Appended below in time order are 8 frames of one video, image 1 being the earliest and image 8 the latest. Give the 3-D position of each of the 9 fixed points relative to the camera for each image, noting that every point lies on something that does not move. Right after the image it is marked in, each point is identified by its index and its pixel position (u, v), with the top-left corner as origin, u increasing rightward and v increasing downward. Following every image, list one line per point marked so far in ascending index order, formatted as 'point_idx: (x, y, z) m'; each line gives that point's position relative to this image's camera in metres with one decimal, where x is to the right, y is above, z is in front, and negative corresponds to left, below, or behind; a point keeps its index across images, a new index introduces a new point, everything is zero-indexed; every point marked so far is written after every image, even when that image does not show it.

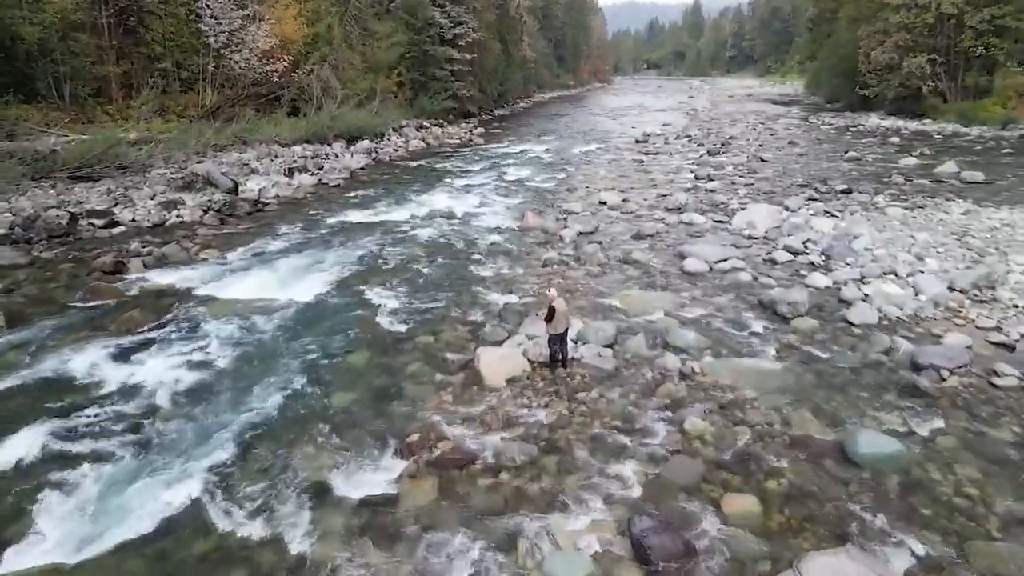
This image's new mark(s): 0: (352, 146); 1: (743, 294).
0: (-4.2, +3.8, +18.6) m
1: (+2.2, -0.1, +6.7) m
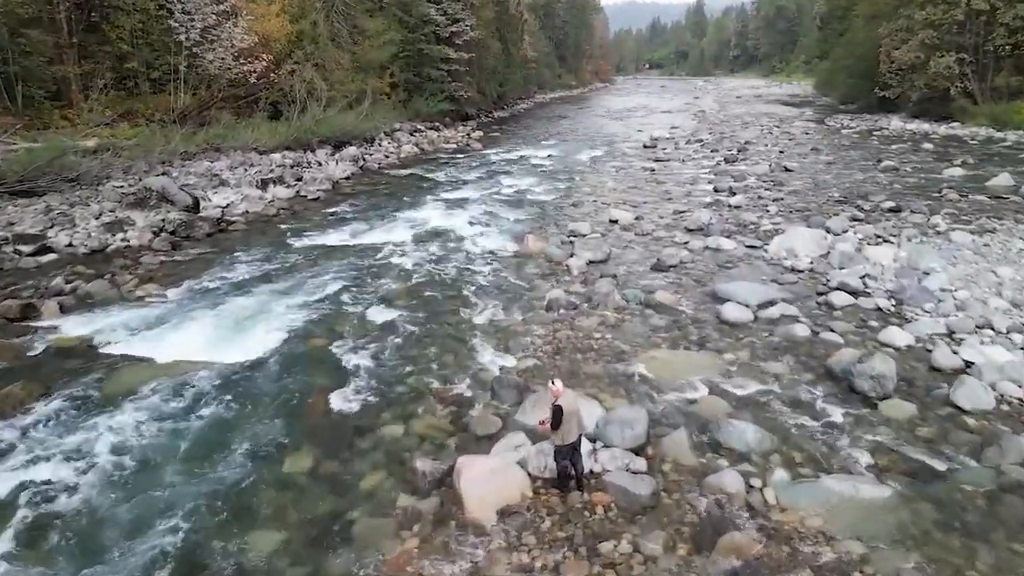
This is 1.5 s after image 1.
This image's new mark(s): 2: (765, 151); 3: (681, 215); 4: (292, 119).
0: (-4.2, +3.3, +17.1) m
1: (+2.2, -0.5, +5.3) m
2: (+6.3, +3.4, +17.7) m
3: (+2.6, +1.1, +11.0) m
4: (-5.4, +4.1, +17.3) m
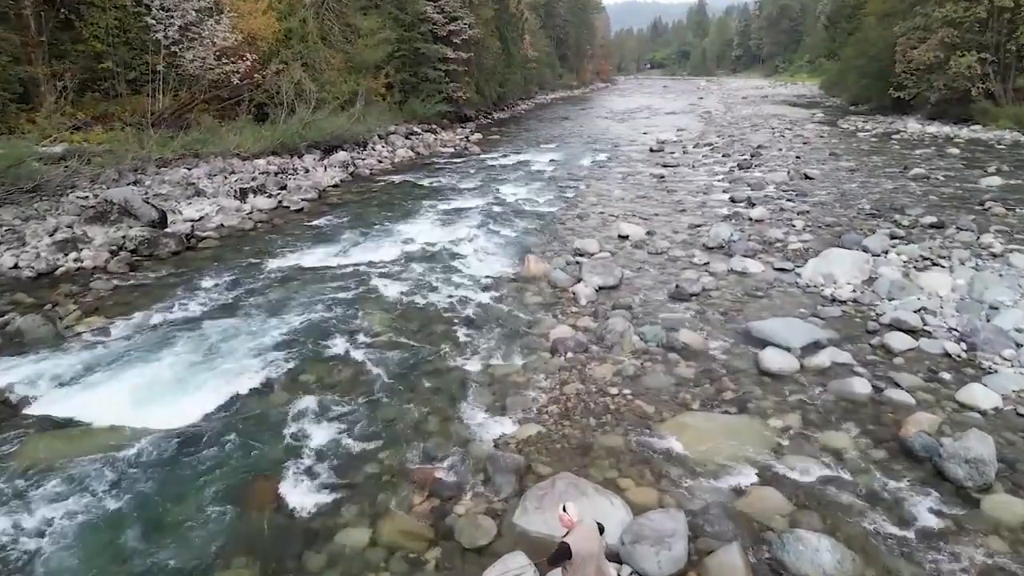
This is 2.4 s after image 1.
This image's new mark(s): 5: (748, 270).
0: (-4.2, +3.0, +16.1) m
1: (+2.2, -0.8, +4.3) m
2: (+6.3, +3.1, +16.7) m
3: (+2.6, +0.8, +10.0) m
4: (-5.4, +3.8, +16.3) m
5: (+2.6, +0.2, +7.7) m
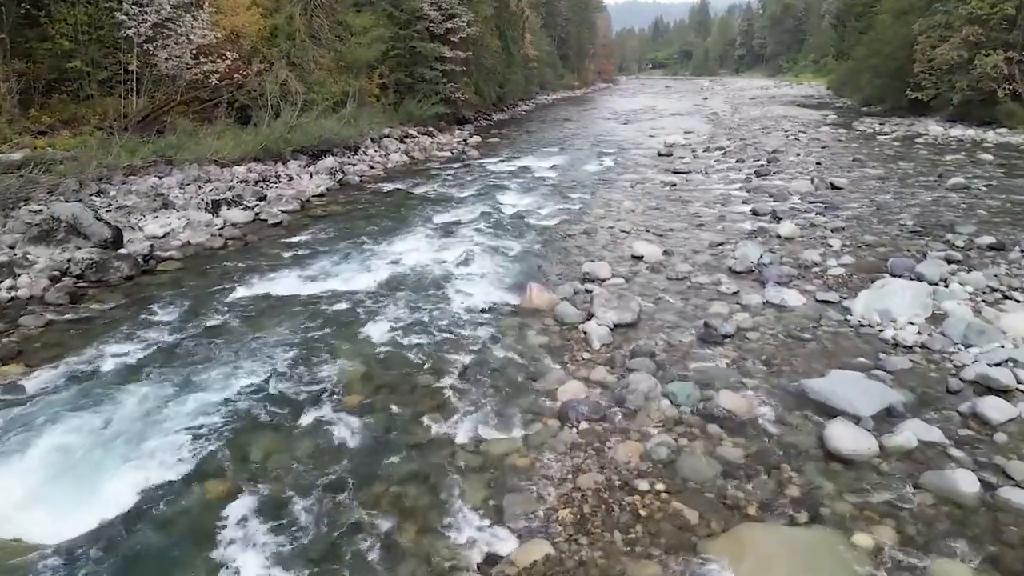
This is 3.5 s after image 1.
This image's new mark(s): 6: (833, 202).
0: (-4.2, +2.7, +15.0) m
1: (+2.2, -1.2, +3.2) m
2: (+6.3, +2.8, +15.6) m
3: (+2.6, +0.5, +8.9) m
4: (-5.4, +3.5, +15.2) m
5: (+2.6, -0.1, +6.6) m
6: (+4.9, +1.3, +10.8) m
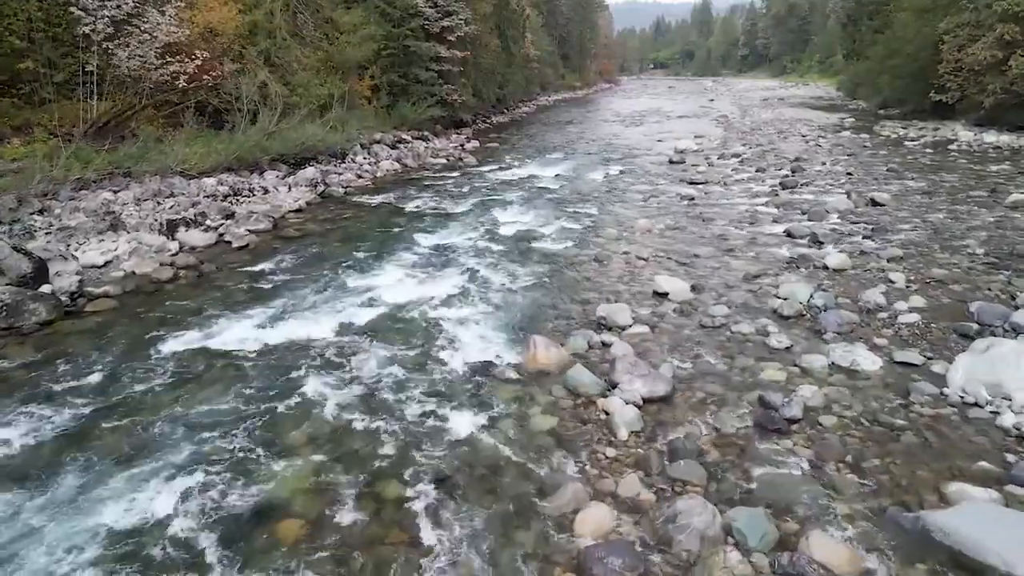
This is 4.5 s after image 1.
0: (-4.2, +2.2, +13.7) m
1: (+2.2, -1.6, +1.8) m
2: (+6.3, +2.4, +14.2) m
3: (+2.6, +0.1, +7.5) m
4: (-5.4, +3.1, +13.8) m
5: (+2.6, -0.6, +5.2) m
6: (+4.9, +0.9, +9.5) m
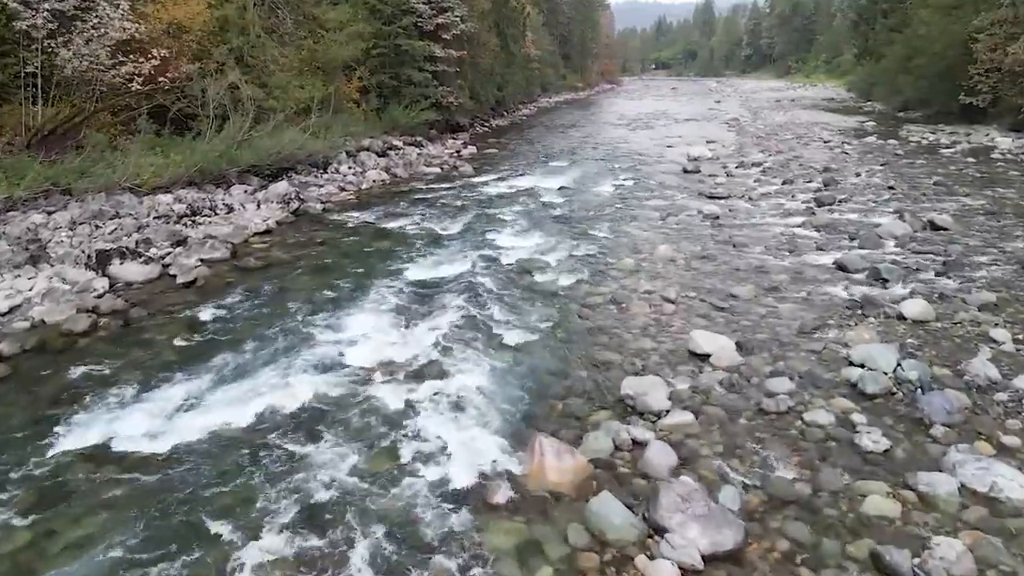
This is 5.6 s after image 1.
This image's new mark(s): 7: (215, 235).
0: (-4.2, +1.7, +12.1) m
1: (+2.2, -2.1, +0.3) m
2: (+6.3, +1.9, +12.7) m
3: (+2.6, -0.4, +6.0) m
4: (-5.4, +2.6, +12.3) m
5: (+2.6, -1.1, +3.7) m
6: (+4.9, +0.4, +7.9) m
7: (-3.9, +0.7, +9.4) m
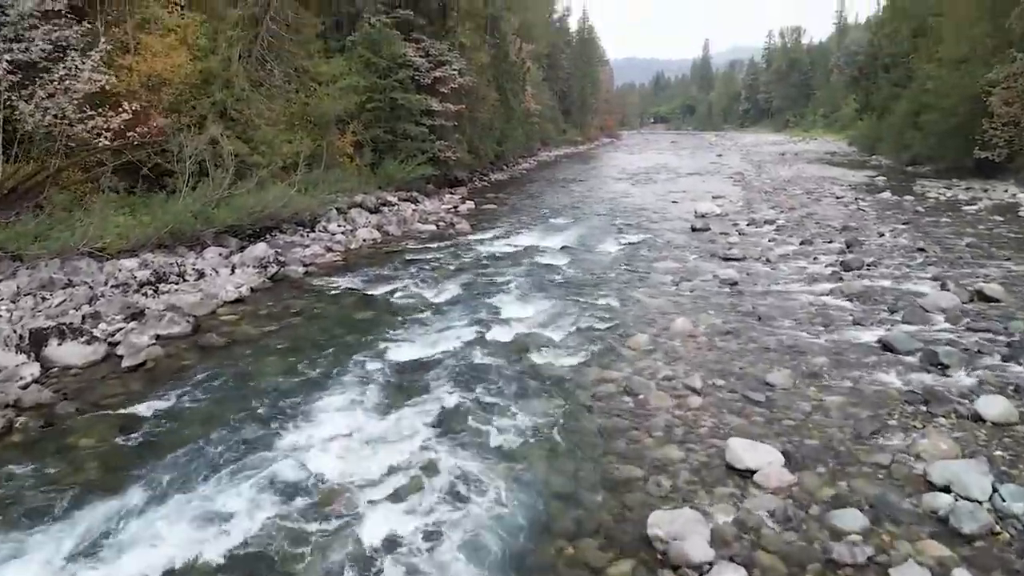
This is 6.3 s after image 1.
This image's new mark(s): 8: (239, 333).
0: (-4.2, +0.6, +11.2) m
1: (+2.1, -2.4, -0.9) m
2: (+6.3, +0.7, +11.7) m
3: (+2.6, -1.1, +4.9) m
4: (-5.4, +1.4, +11.4) m
5: (+2.5, -1.6, +2.6) m
6: (+4.9, -0.4, +6.9) m
7: (-4.0, -0.2, +8.4) m
8: (-3.1, -0.5, +8.0) m
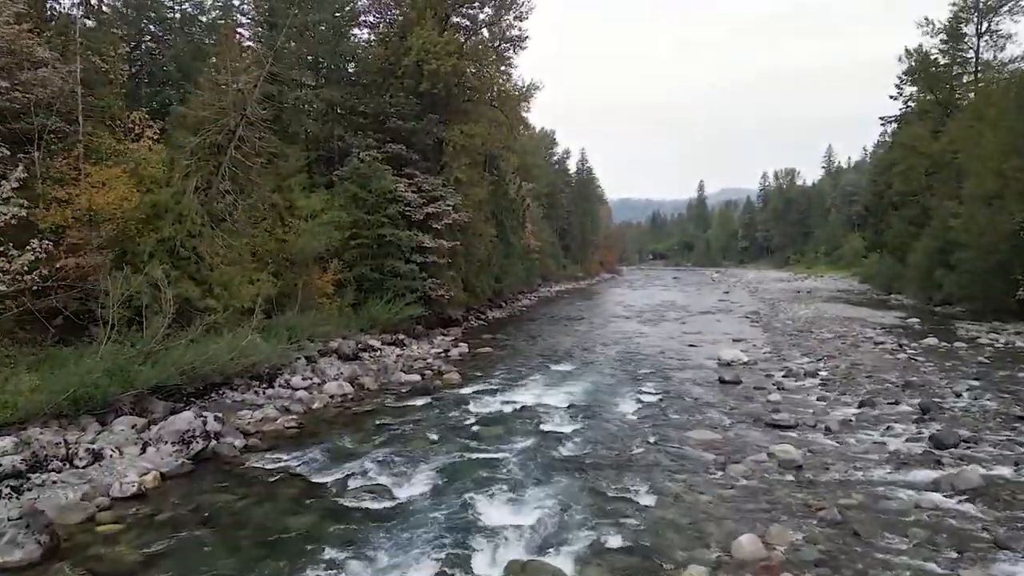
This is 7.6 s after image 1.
0: (-4.3, -1.6, +8.9) m
1: (+2.1, -2.3, -3.5) m
2: (+6.2, -1.6, +9.5) m
3: (+2.5, -2.1, +2.4) m
4: (-5.5, -0.9, +9.3) m
5: (+2.5, -2.2, 0.0) m
6: (+4.8, -1.9, +4.5) m
7: (-4.0, -1.9, +6.0) m
8: (-3.2, -2.1, +5.6) m
